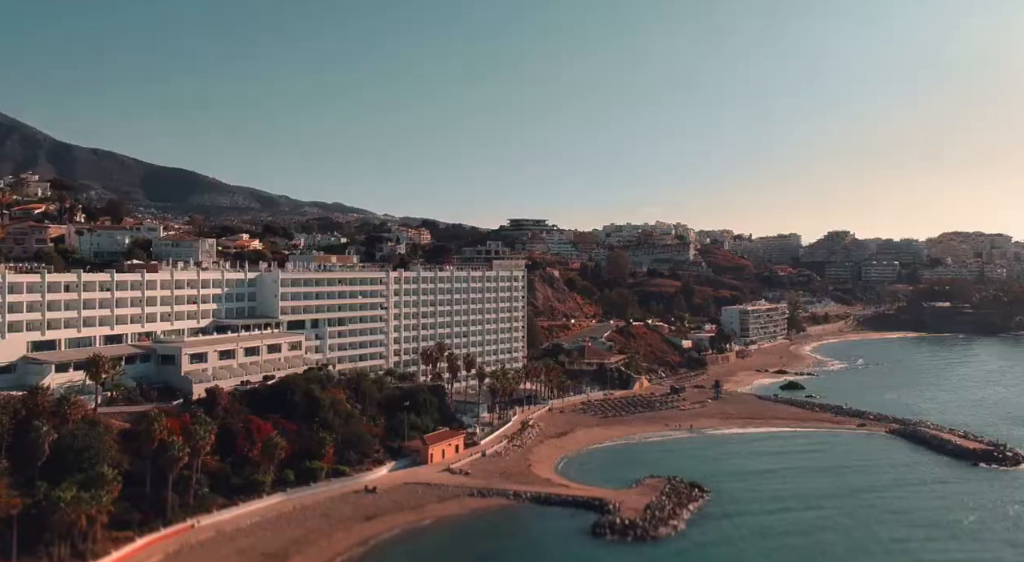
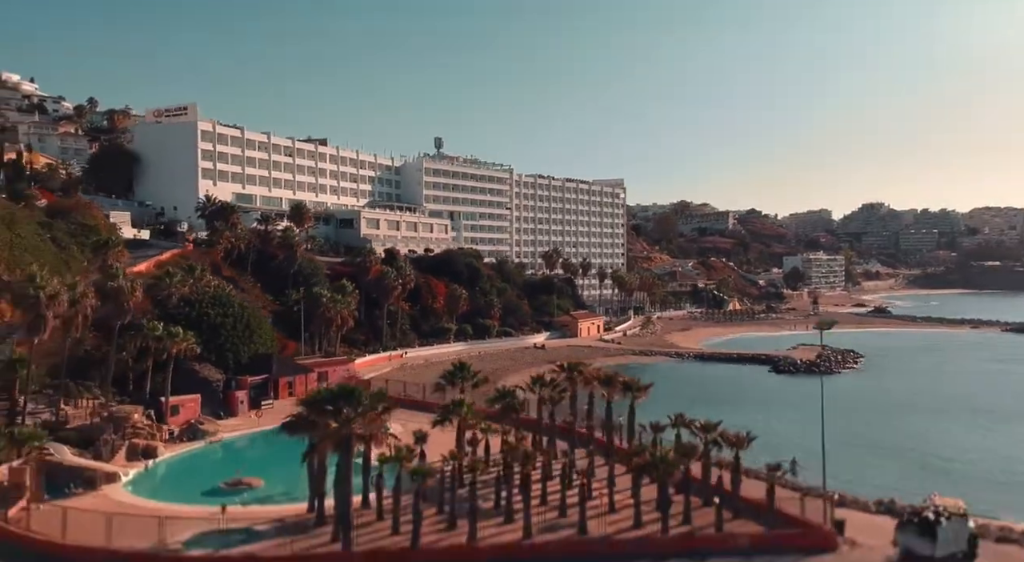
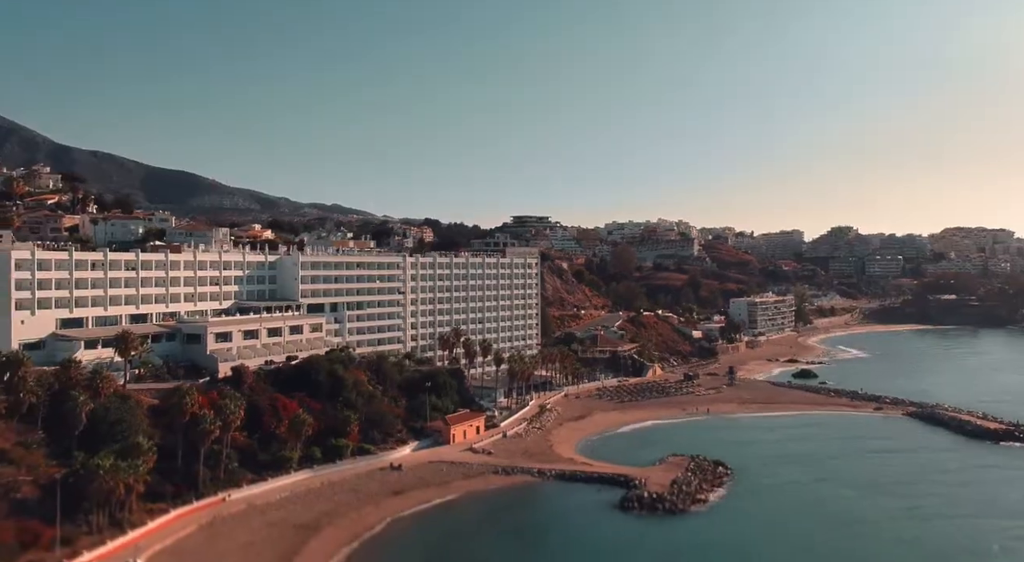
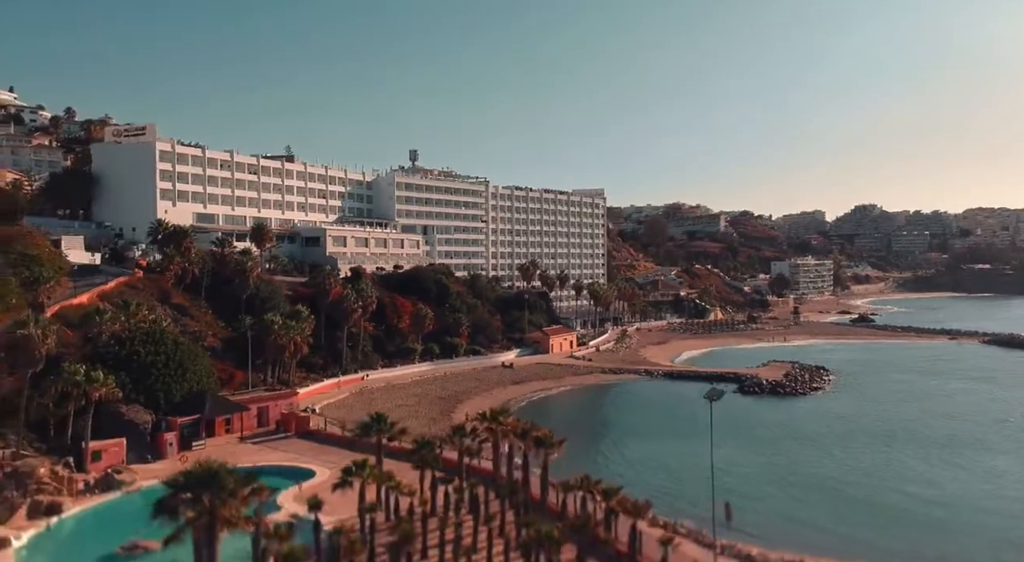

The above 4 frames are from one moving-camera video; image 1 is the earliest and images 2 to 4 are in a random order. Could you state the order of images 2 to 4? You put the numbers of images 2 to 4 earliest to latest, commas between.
3, 4, 2
